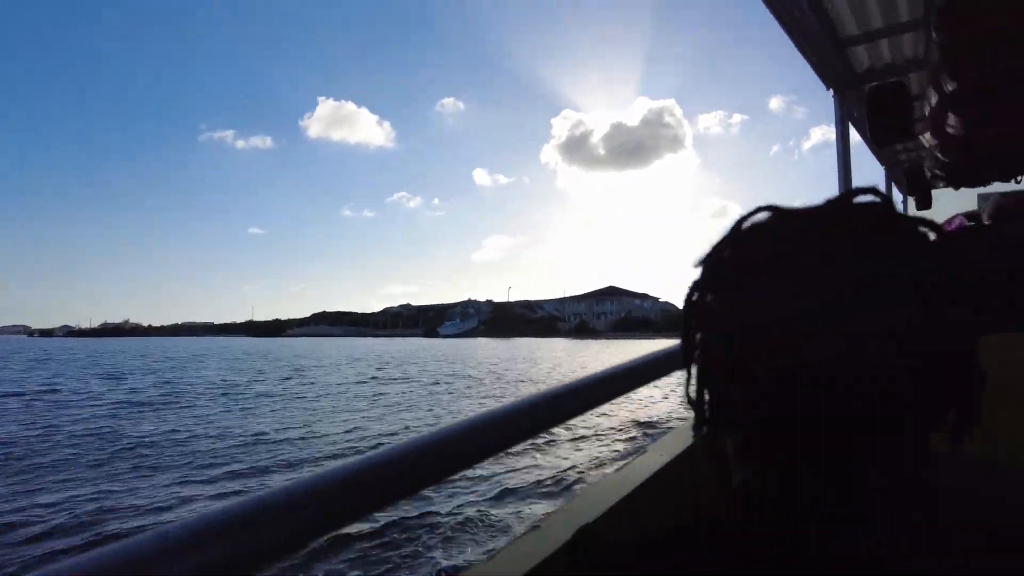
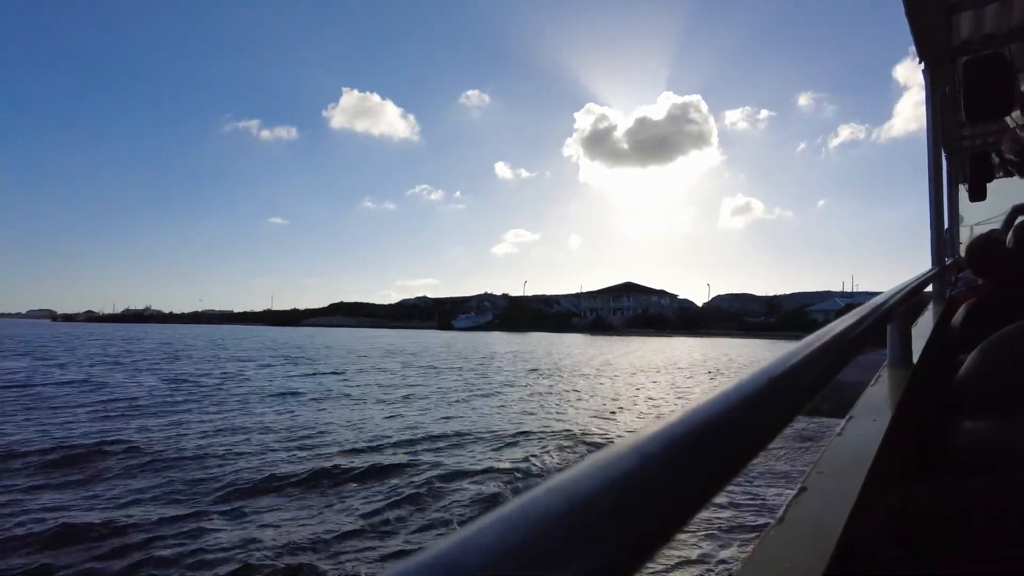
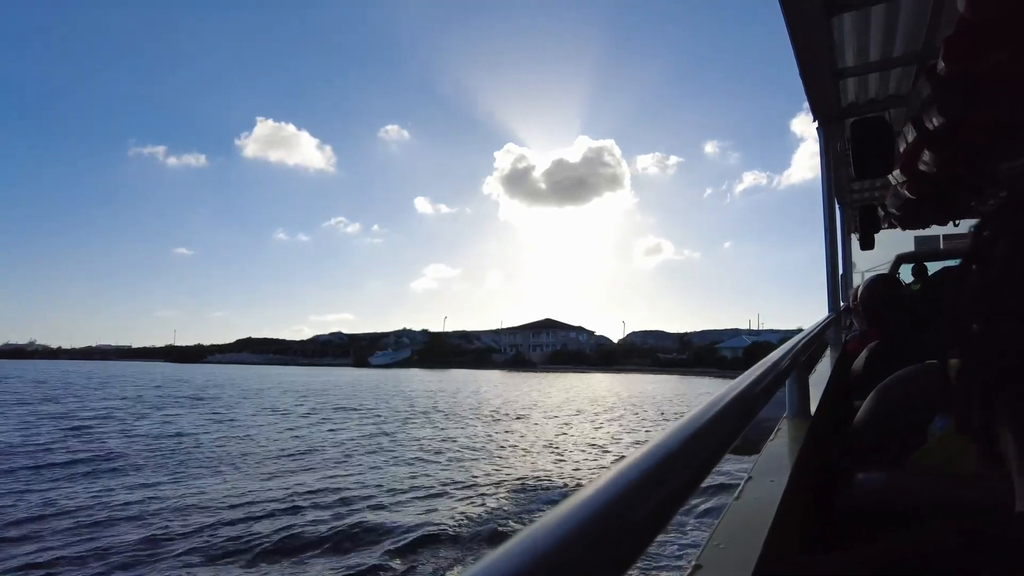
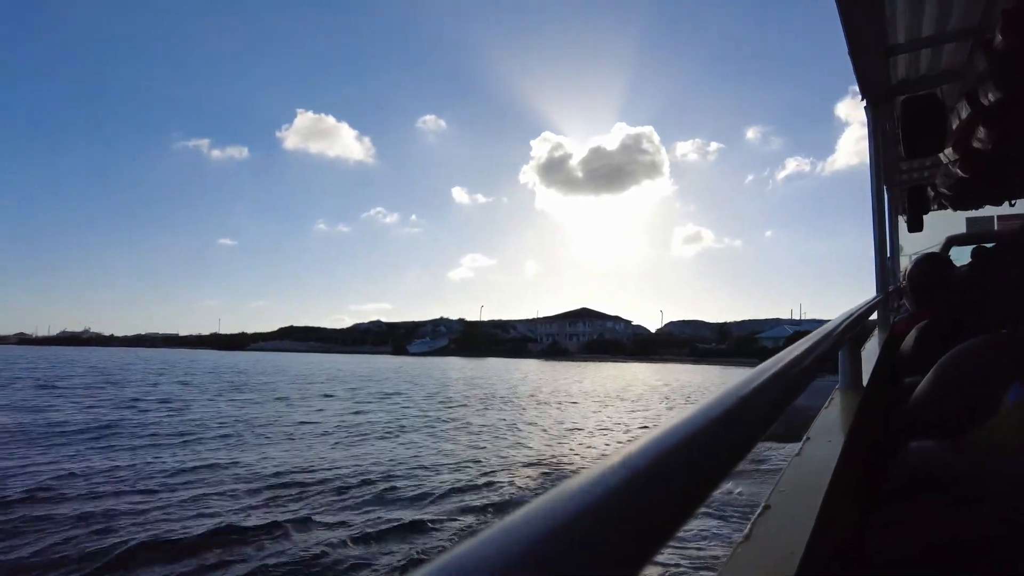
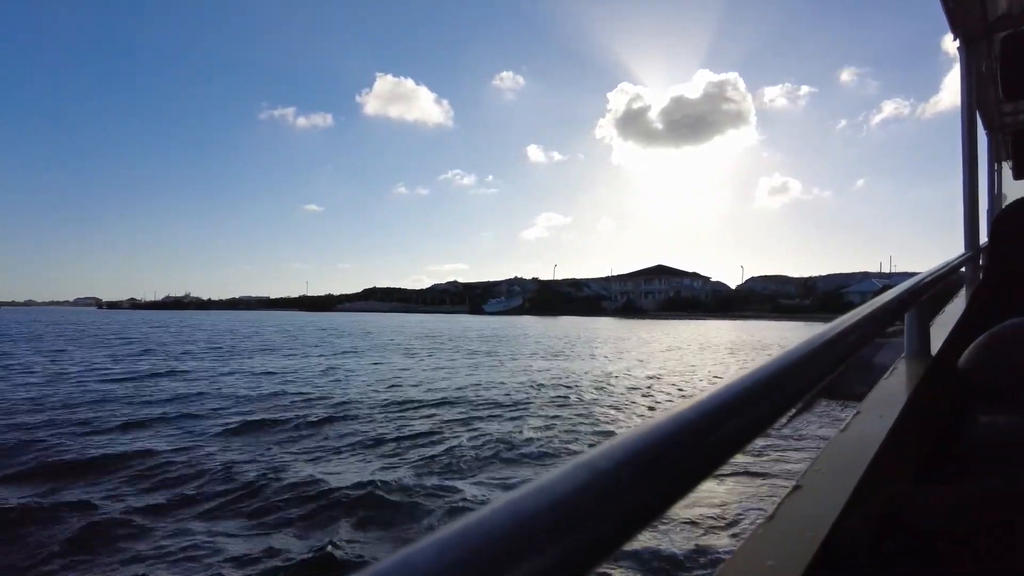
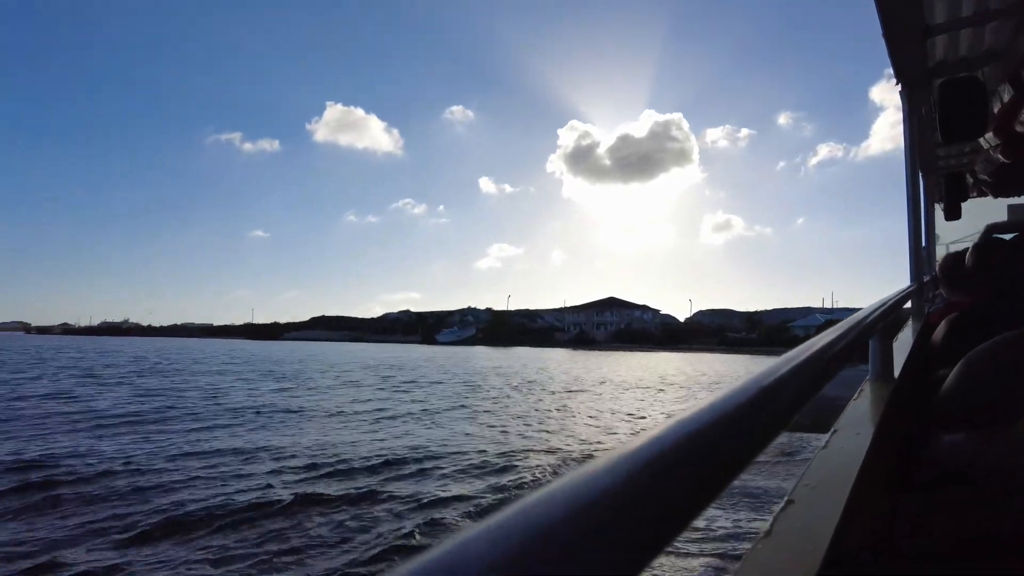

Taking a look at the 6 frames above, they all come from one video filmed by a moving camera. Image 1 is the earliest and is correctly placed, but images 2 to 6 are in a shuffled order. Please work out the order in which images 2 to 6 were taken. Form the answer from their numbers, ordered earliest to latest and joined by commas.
3, 4, 6, 2, 5
